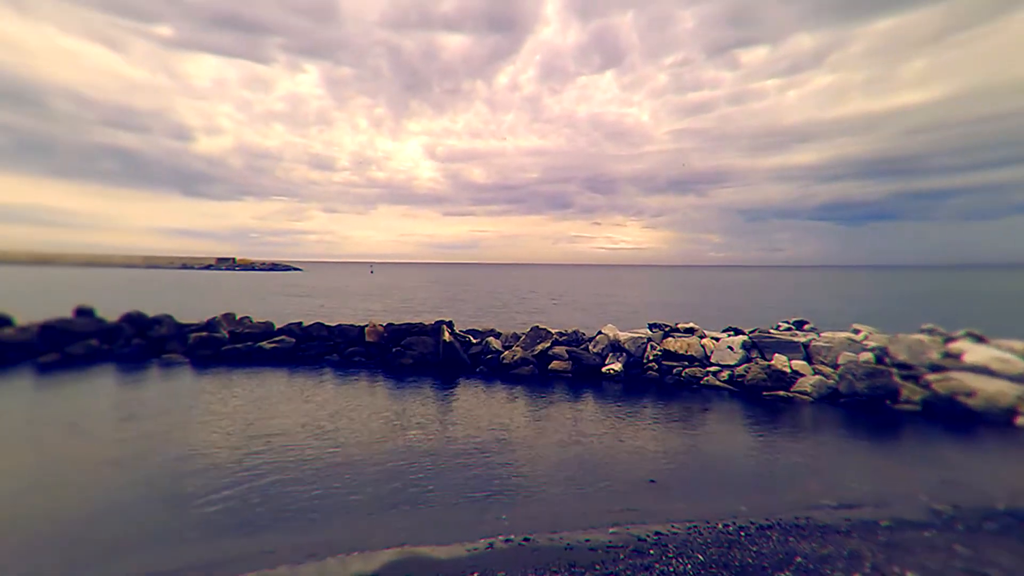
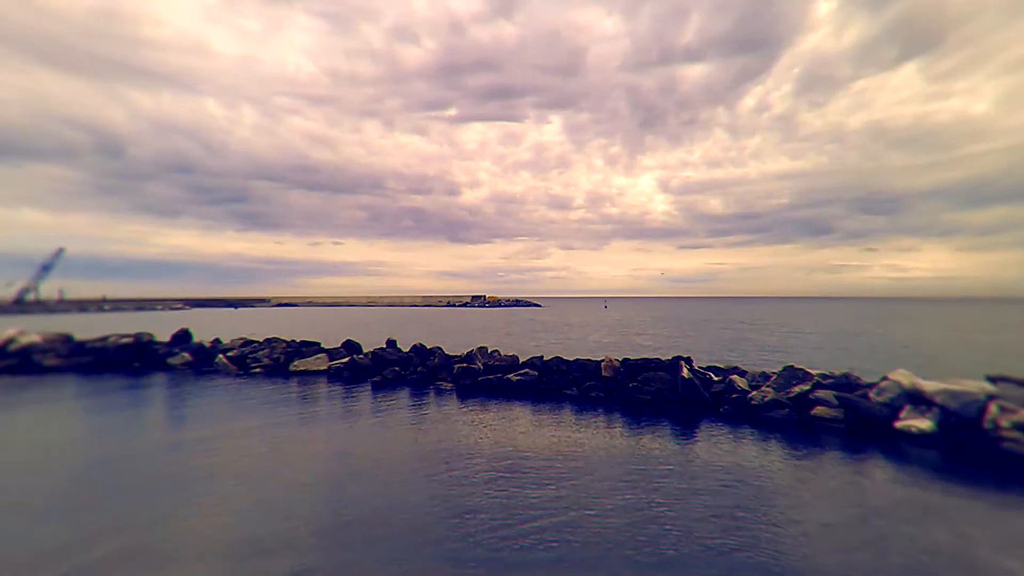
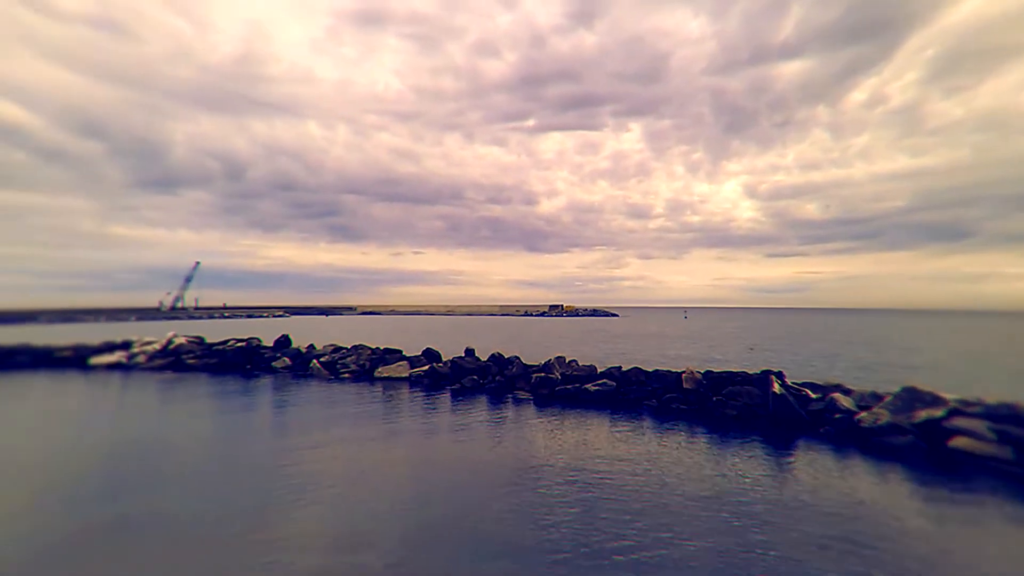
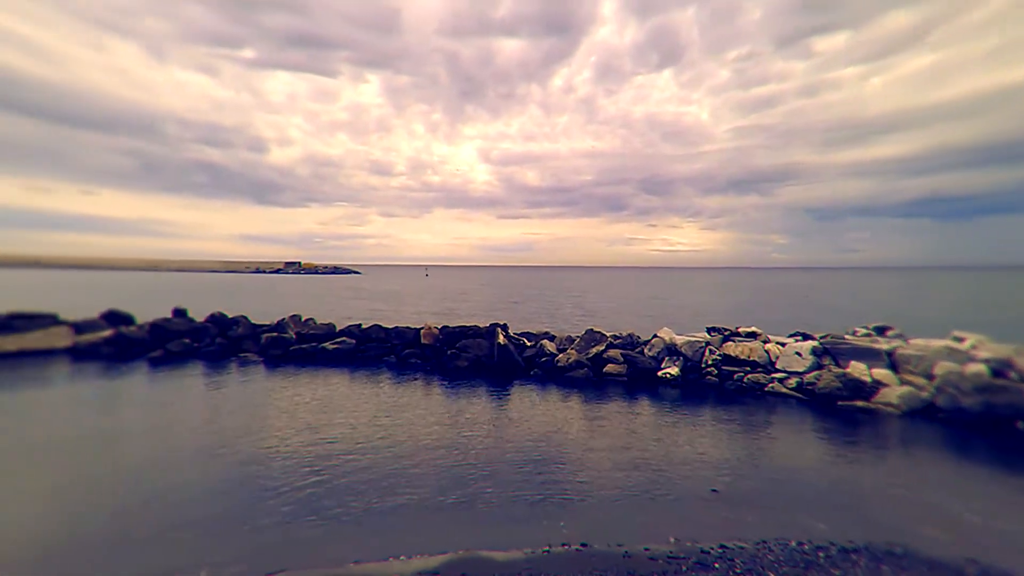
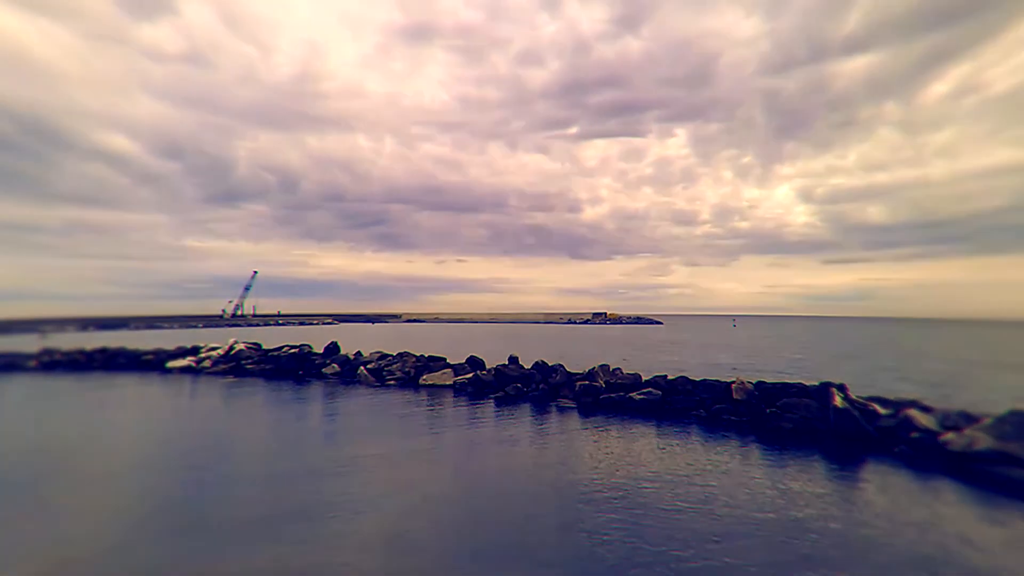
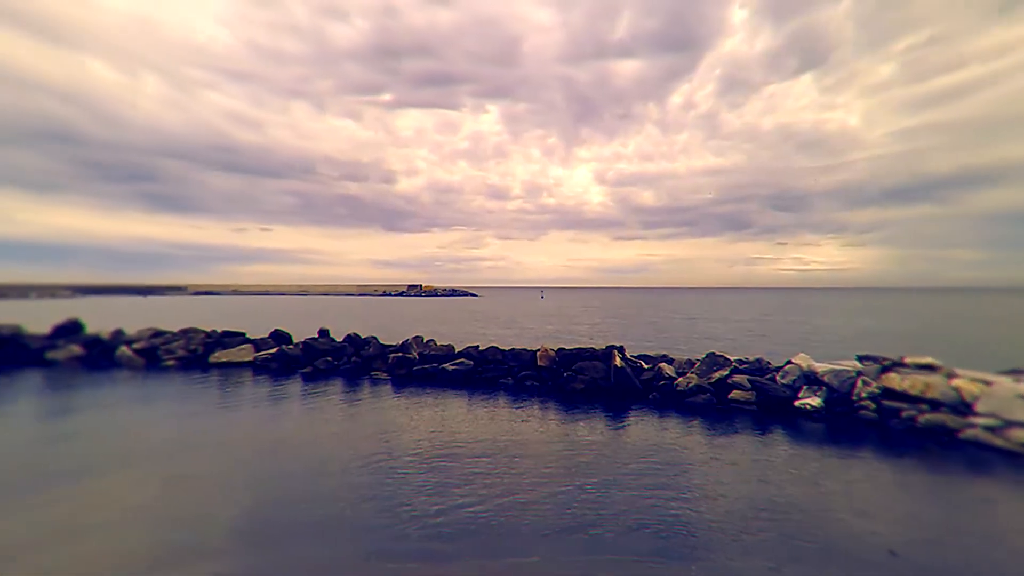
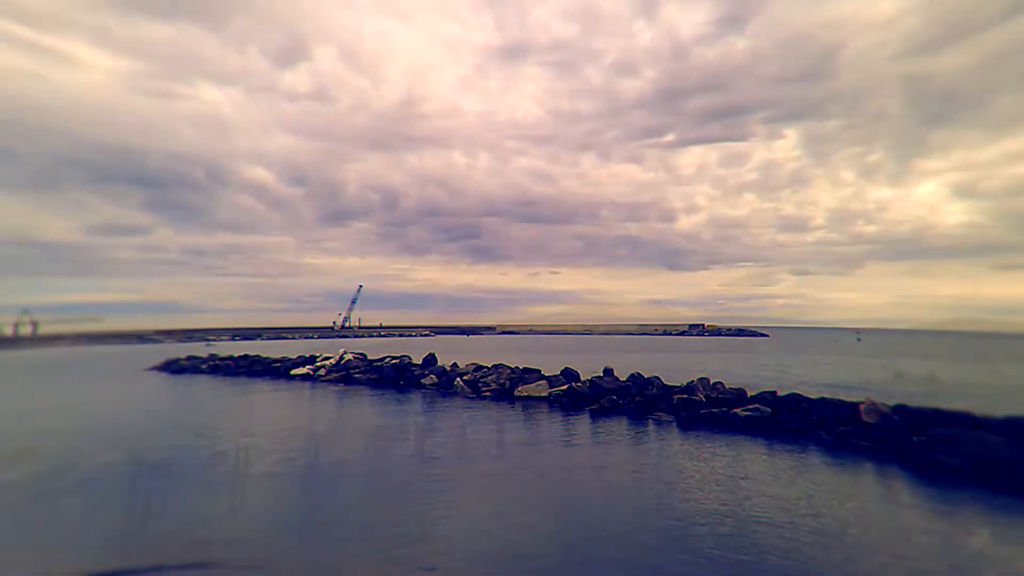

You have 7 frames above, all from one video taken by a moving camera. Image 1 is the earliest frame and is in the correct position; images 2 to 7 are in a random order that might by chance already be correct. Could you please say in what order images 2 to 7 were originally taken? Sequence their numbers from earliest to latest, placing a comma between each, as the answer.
4, 6, 2, 3, 5, 7
